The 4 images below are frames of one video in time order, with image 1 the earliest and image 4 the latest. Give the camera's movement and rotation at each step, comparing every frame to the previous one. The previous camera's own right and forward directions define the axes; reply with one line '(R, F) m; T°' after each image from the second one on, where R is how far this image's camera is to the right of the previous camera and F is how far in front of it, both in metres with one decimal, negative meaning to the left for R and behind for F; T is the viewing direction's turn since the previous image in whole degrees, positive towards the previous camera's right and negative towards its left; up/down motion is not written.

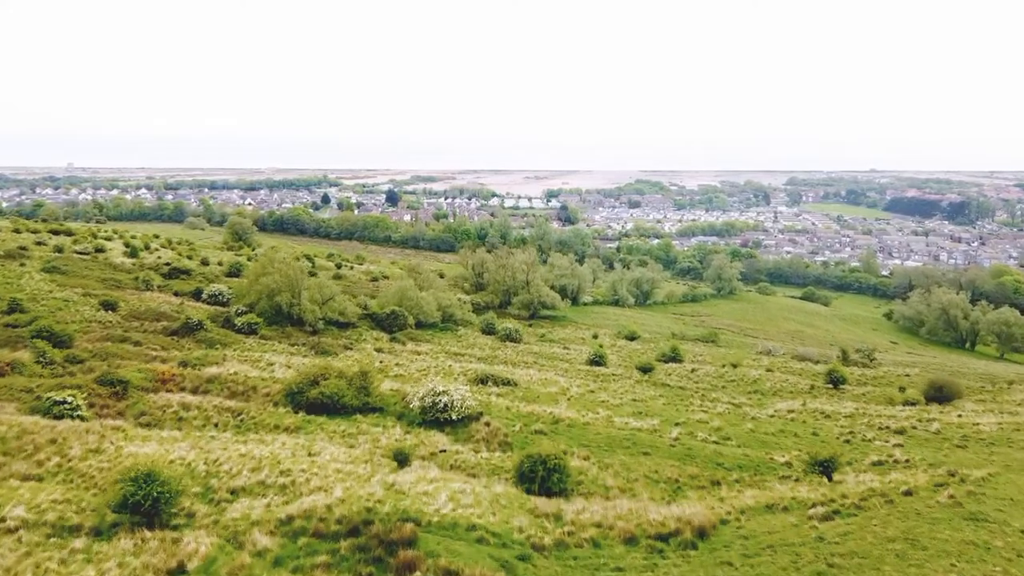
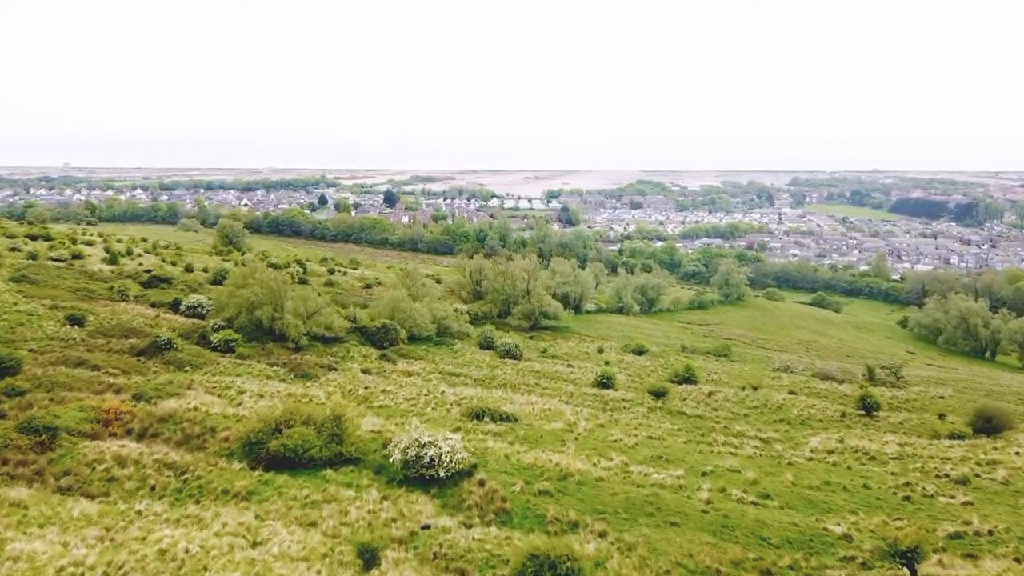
(0.0, +2.8) m; 0°
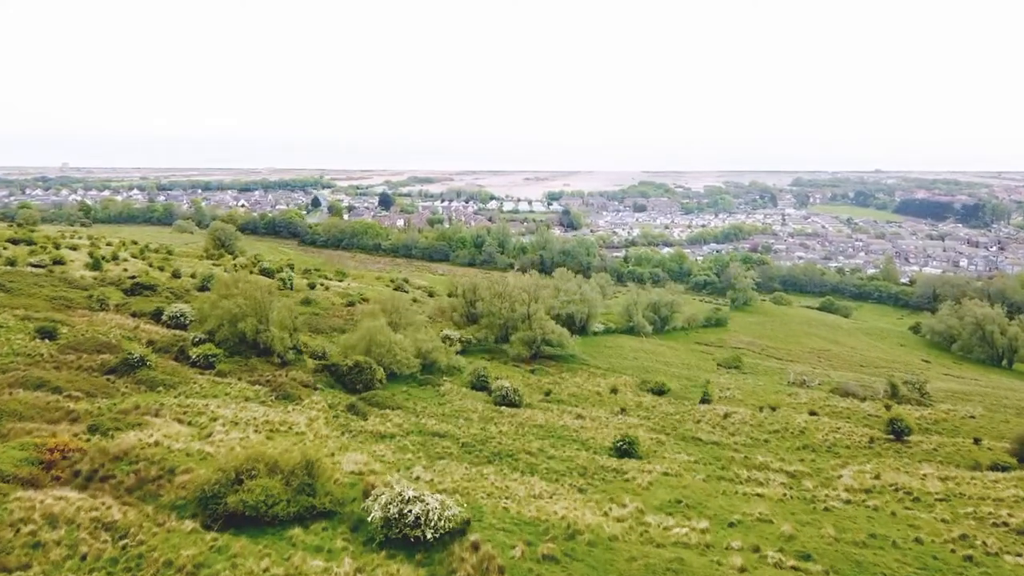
(0.0, +2.1) m; 0°
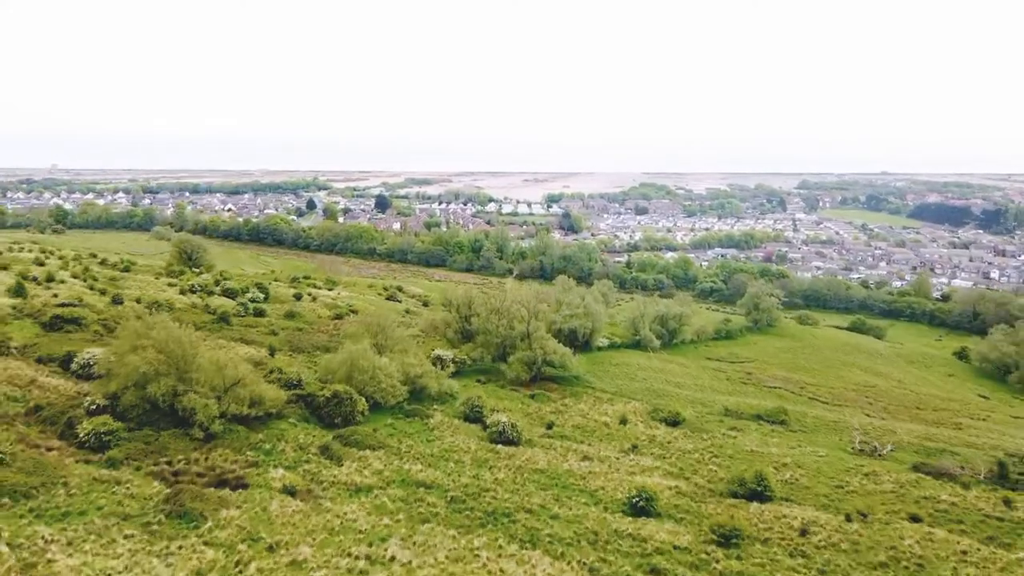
(+0.1, +7.5) m; 0°
